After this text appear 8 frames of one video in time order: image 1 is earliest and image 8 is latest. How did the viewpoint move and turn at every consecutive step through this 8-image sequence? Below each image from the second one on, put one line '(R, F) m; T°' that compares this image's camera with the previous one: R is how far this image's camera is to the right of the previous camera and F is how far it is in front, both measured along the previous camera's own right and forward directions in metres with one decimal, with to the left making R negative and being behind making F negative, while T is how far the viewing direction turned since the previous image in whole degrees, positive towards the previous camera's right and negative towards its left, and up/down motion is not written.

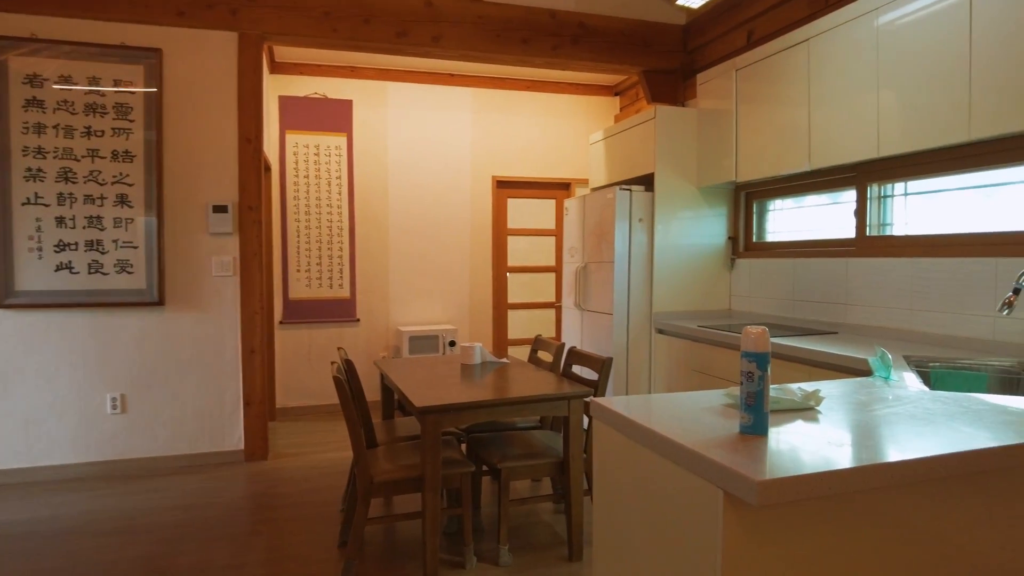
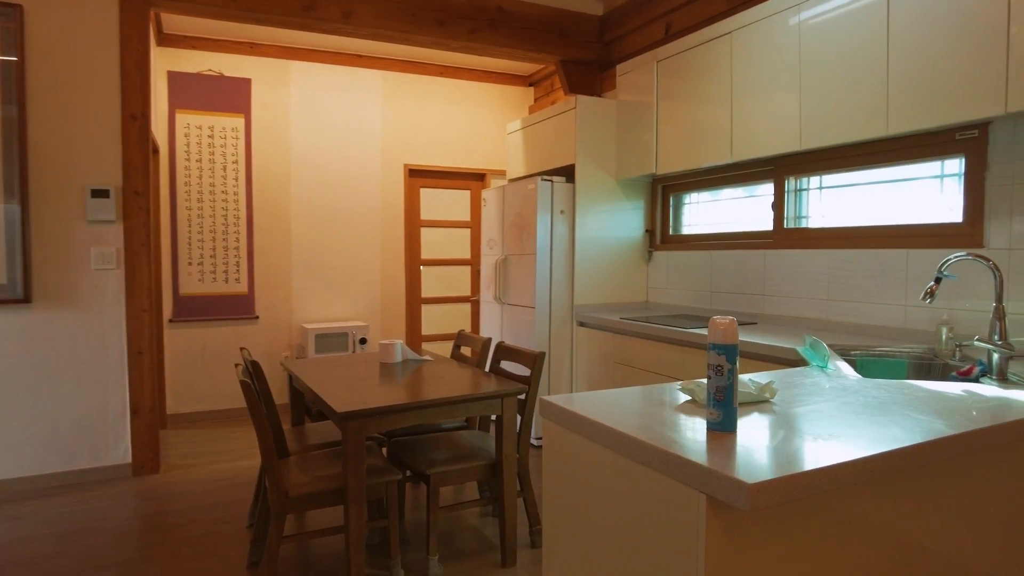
(-0.1, +0.1) m; +9°
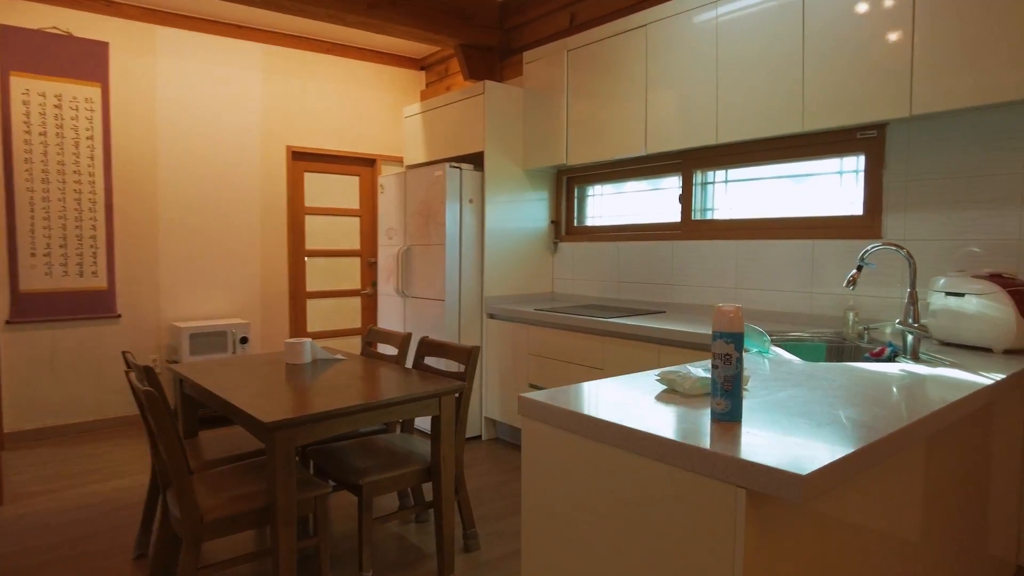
(-0.3, +0.1) m; +12°
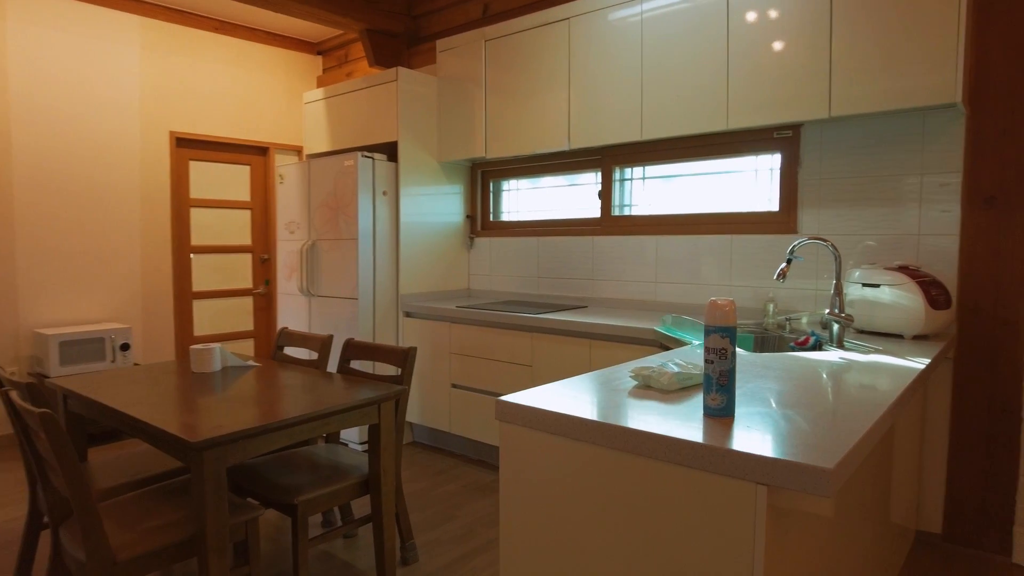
(-0.2, +0.1) m; +11°
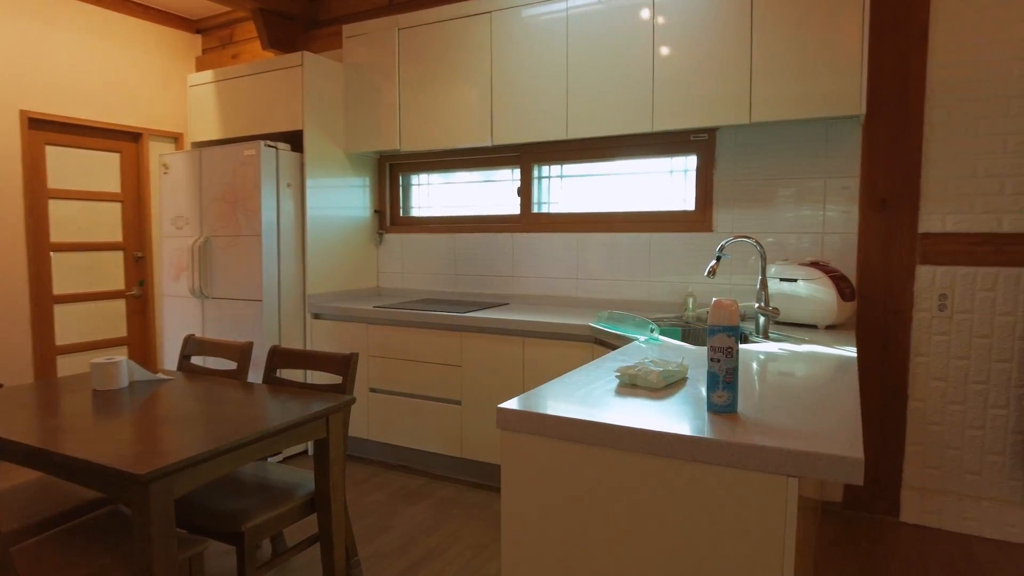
(-0.3, +0.1) m; +12°
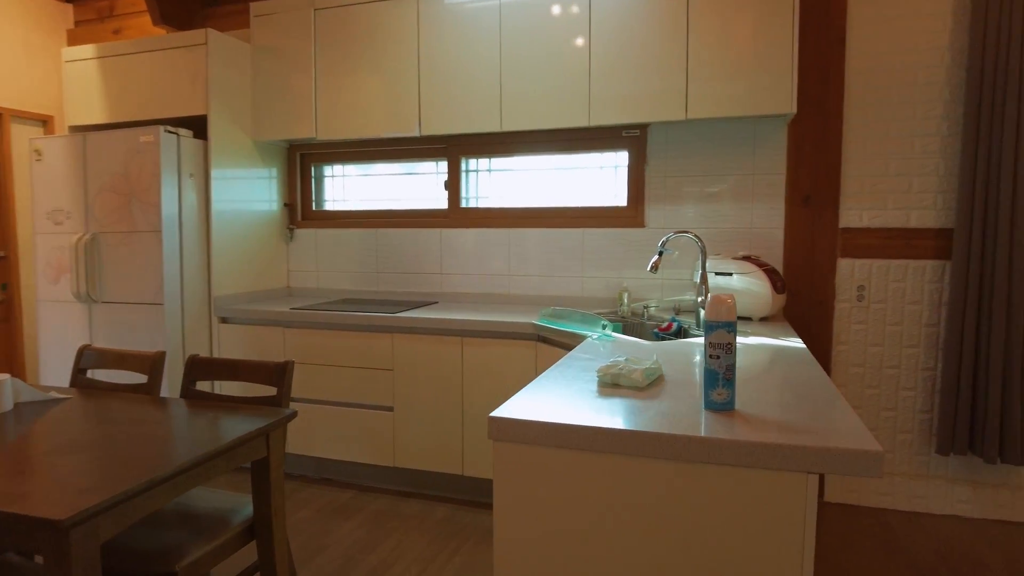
(-0.2, +0.1) m; +10°
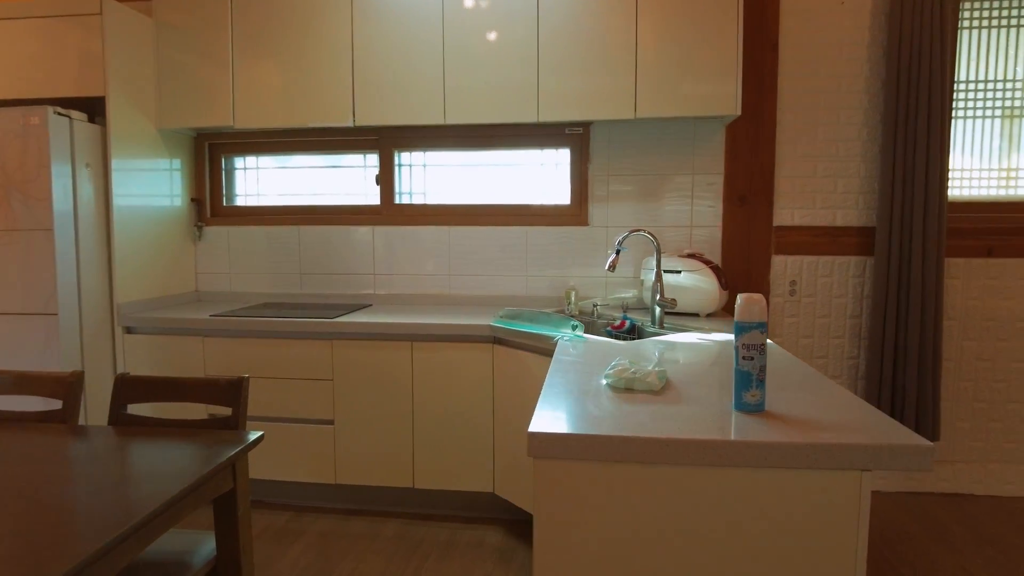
(-0.3, +0.1) m; +11°
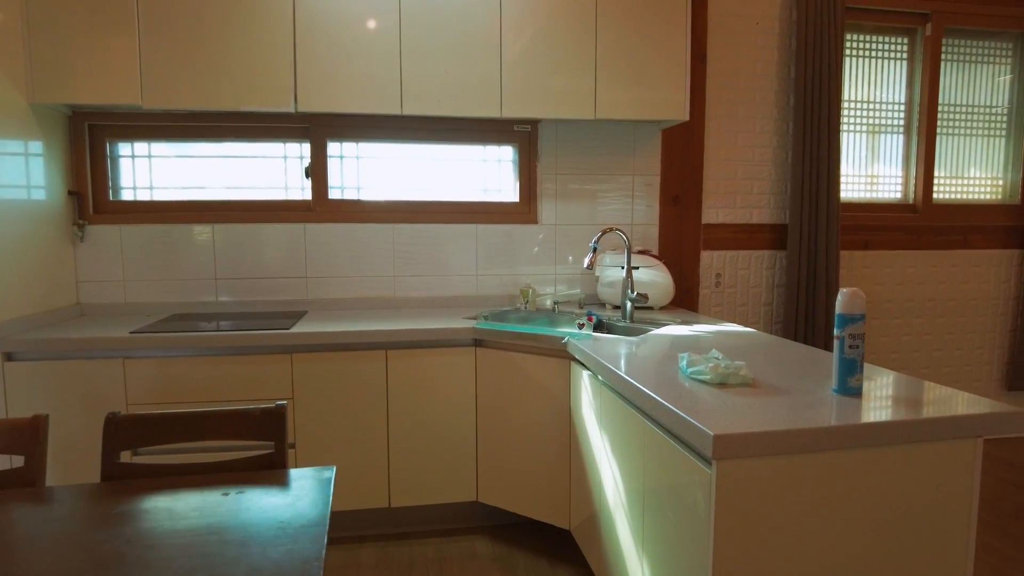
(-0.6, +0.2) m; +18°
